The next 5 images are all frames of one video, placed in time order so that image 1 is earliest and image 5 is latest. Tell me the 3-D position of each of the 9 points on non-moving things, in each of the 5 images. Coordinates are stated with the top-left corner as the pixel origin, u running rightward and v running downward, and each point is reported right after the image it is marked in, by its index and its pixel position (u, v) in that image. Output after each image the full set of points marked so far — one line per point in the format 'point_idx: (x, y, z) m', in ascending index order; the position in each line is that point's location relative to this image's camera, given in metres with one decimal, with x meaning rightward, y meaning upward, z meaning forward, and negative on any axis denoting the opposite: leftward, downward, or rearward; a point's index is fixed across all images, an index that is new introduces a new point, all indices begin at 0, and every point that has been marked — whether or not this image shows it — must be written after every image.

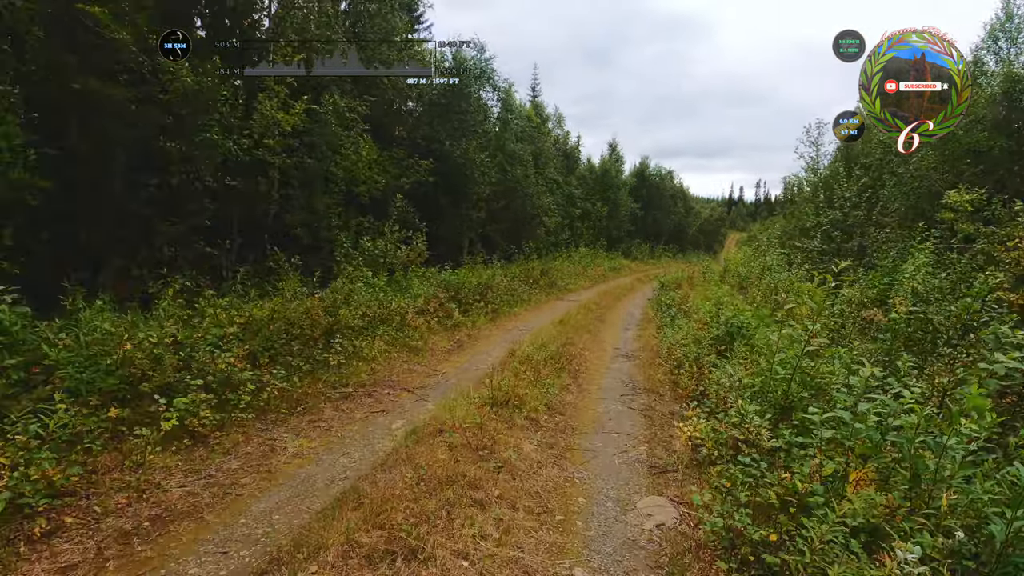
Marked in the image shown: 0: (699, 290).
0: (+5.4, -0.1, +15.6) m
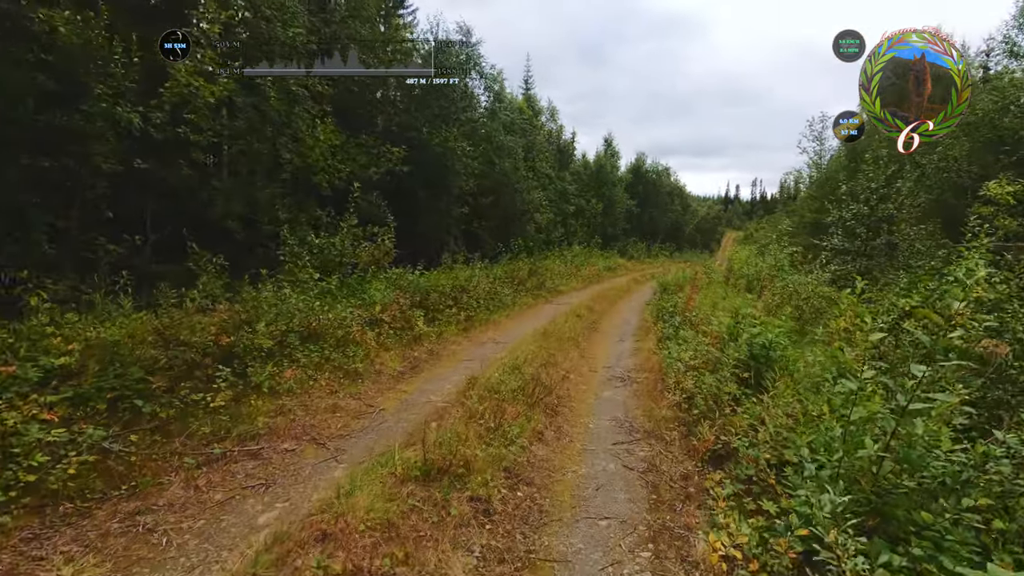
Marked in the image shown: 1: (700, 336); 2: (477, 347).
0: (+4.9, -0.2, +13.8) m
1: (+3.0, -0.8, +8.5) m
2: (-0.6, -1.1, +9.5) m
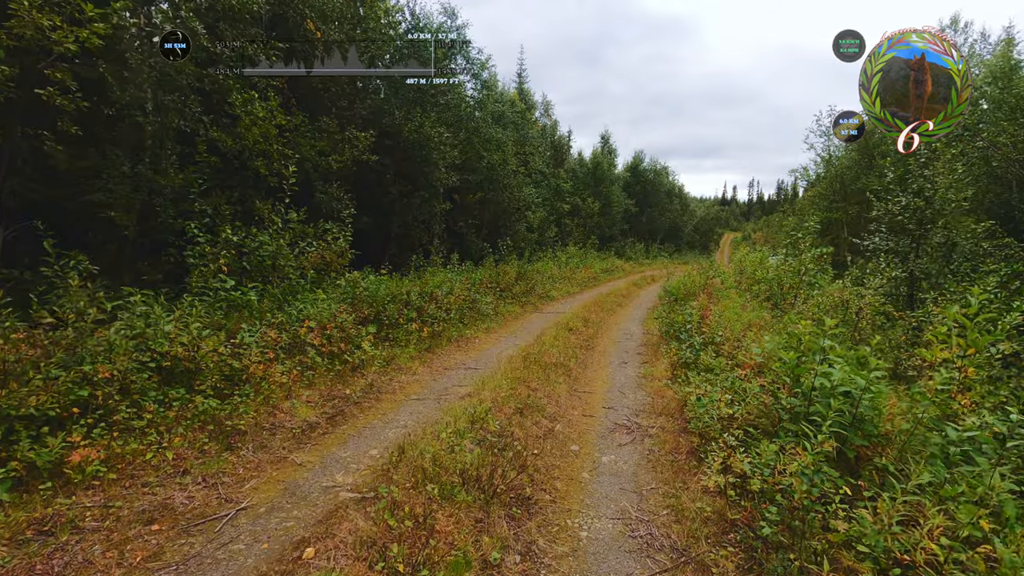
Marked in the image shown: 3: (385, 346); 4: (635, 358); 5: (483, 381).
0: (+4.5, -0.3, +11.6) m
1: (+2.6, -0.9, +6.3) m
2: (-1.0, -1.2, +7.2) m
3: (-1.9, -0.9, +8.2) m
4: (+2.1, -1.2, +9.2) m
5: (-0.4, -1.2, +6.8) m
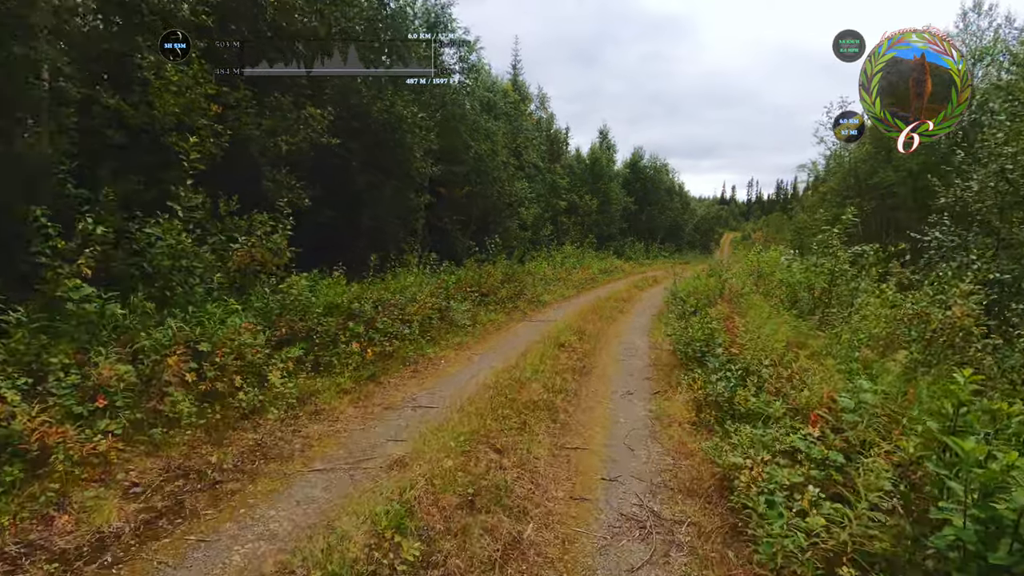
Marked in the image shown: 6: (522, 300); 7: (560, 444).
0: (+4.1, -0.4, +9.5) m
1: (+2.2, -1.0, +4.2) m
2: (-1.4, -1.3, +5.1) m
3: (-2.3, -1.0, +6.0) m
4: (+1.7, -1.3, +7.1) m
5: (-0.7, -1.3, +4.6) m
6: (+0.3, -0.3, +14.5) m
7: (+0.4, -1.4, +4.9) m
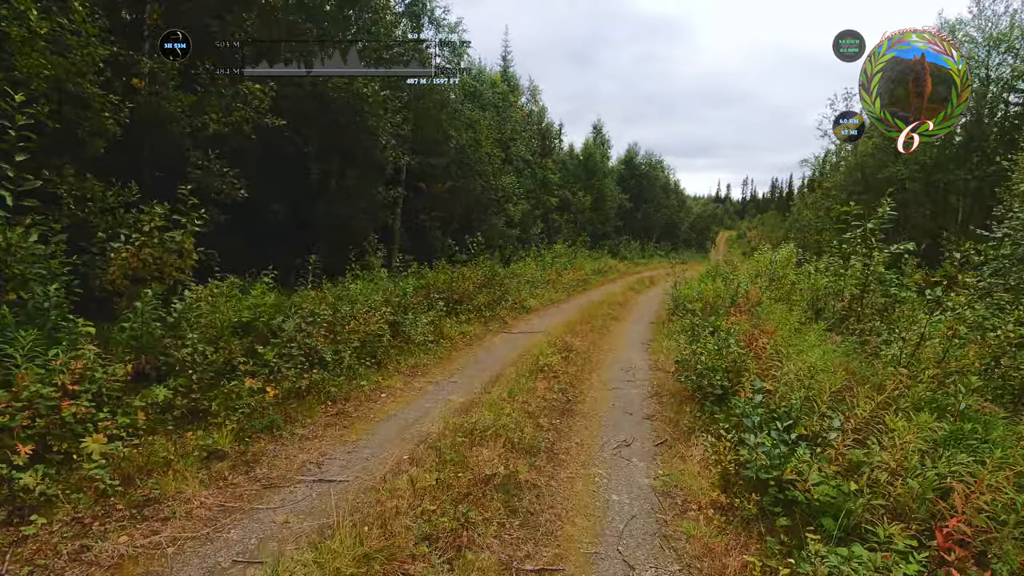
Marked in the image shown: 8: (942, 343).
0: (+3.7, -0.5, +7.7) m
1: (+1.8, -1.2, +2.4) m
2: (-1.8, -1.5, +3.3) m
3: (-2.7, -1.1, +4.2) m
4: (+1.3, -1.4, +5.3) m
5: (-1.1, -1.4, +2.8) m
6: (-0.2, -0.4, +12.7) m
7: (0.0, -1.5, +3.0) m
8: (+4.2, -0.5, +5.2) m
